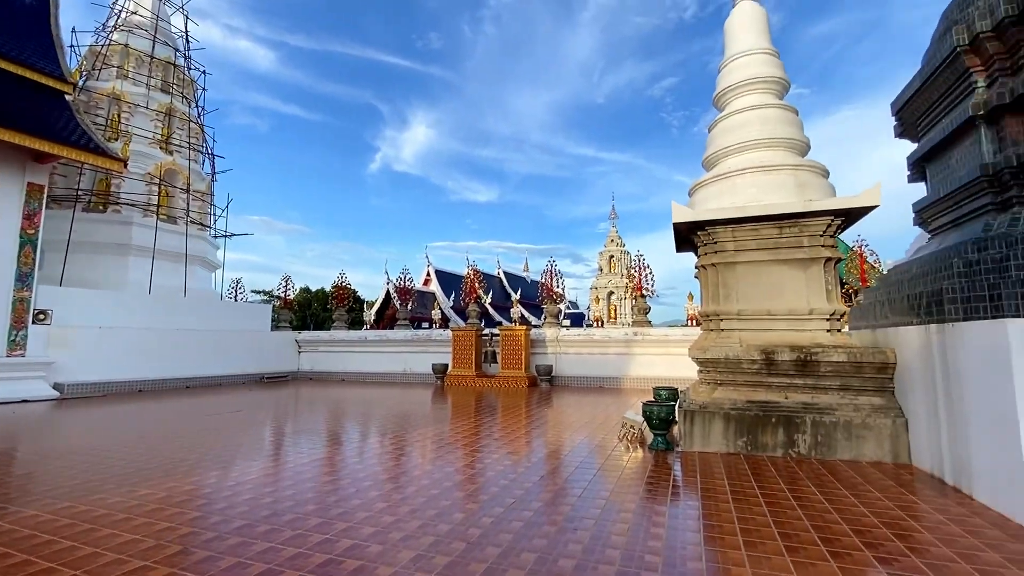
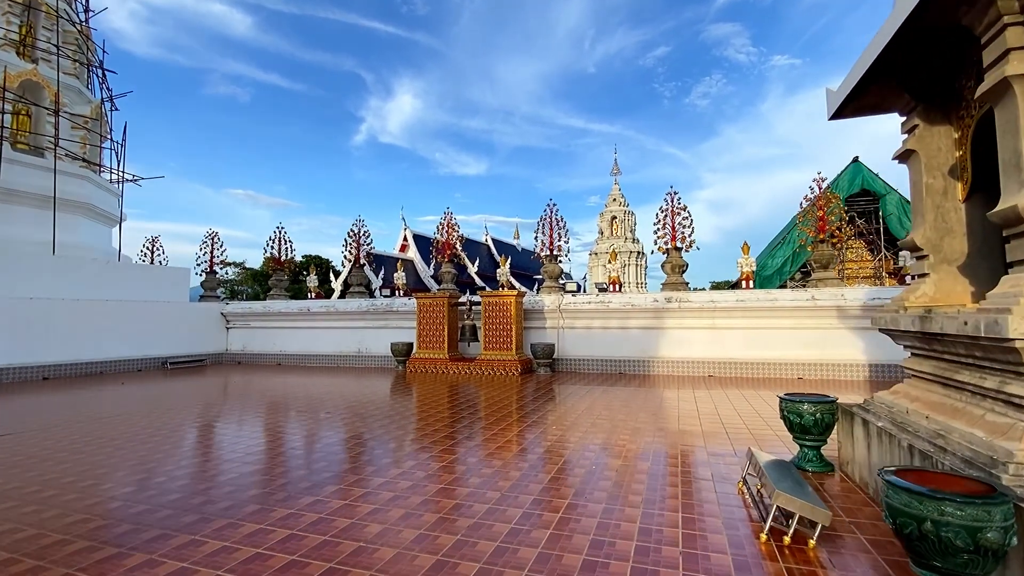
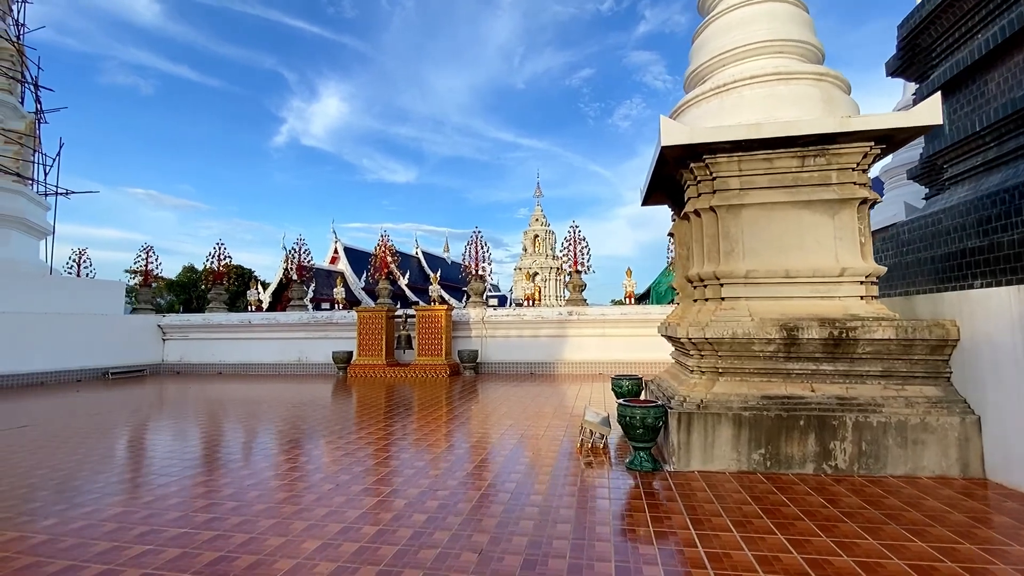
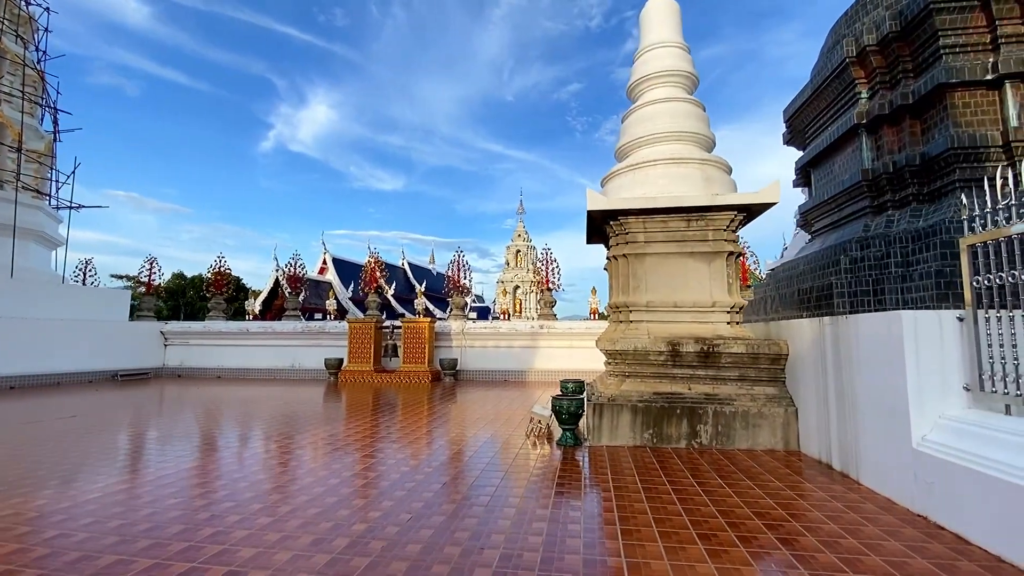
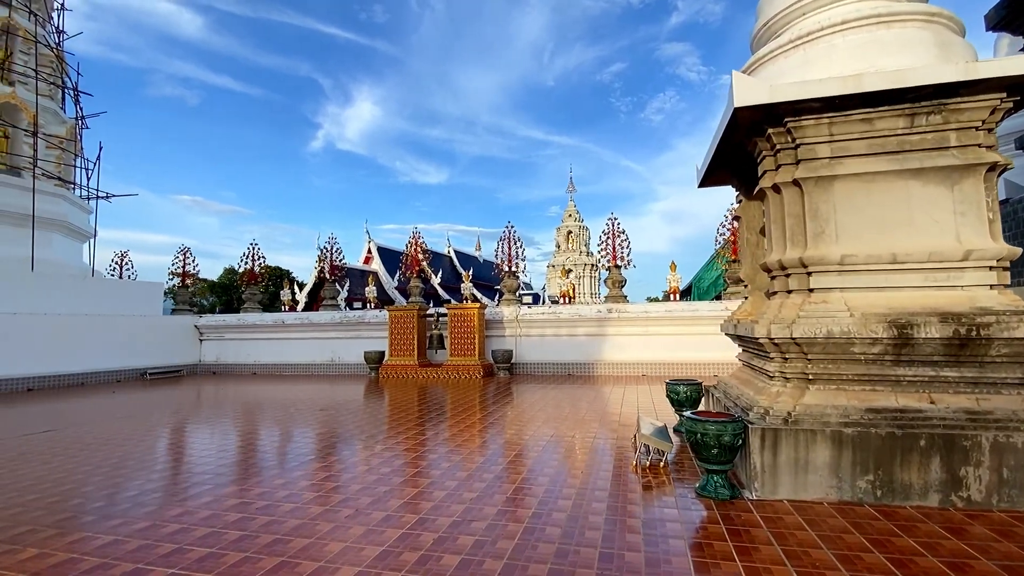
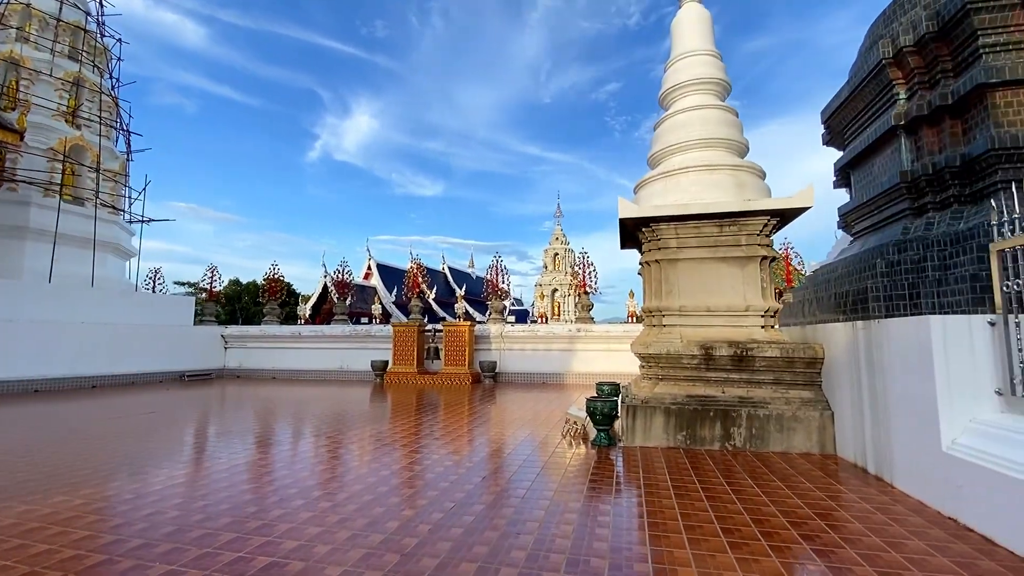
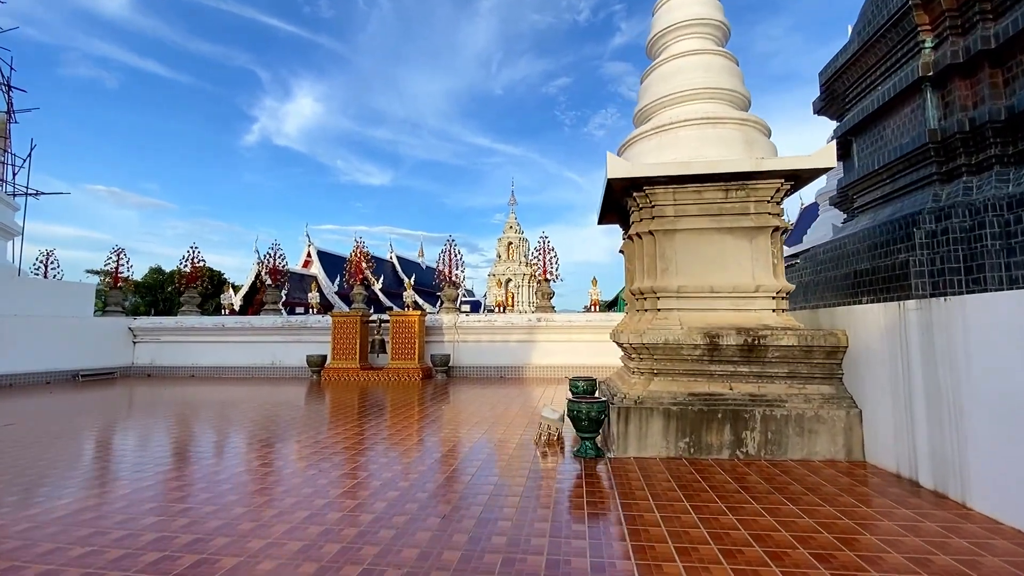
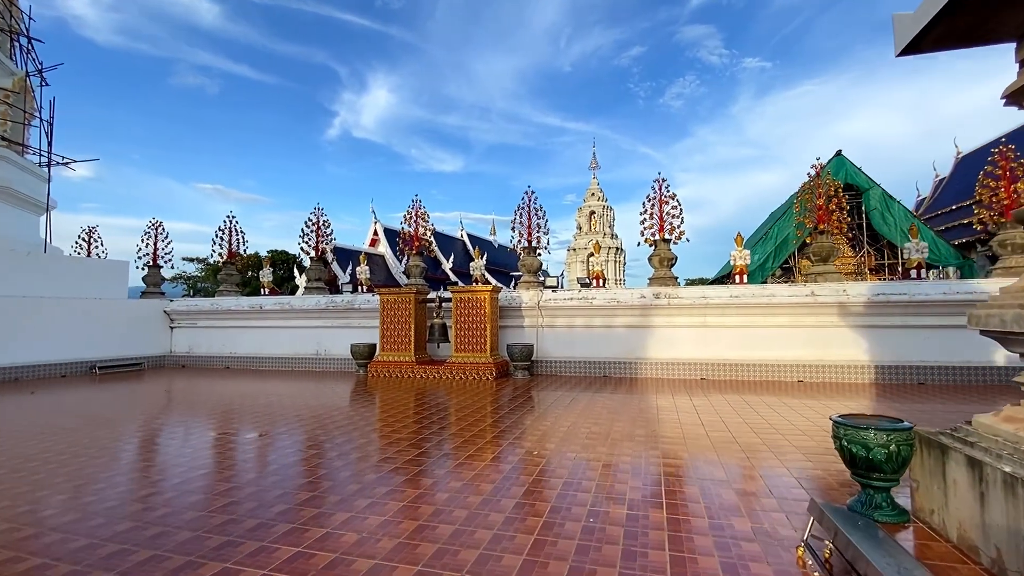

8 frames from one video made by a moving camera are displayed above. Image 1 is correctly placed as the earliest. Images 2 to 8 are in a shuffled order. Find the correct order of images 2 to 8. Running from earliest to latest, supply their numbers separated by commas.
6, 4, 7, 3, 5, 2, 8
